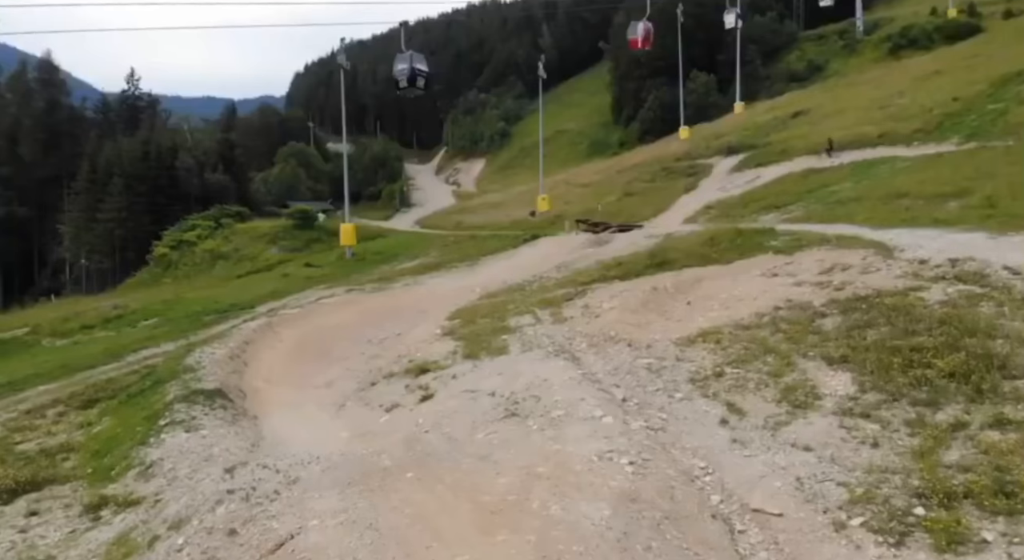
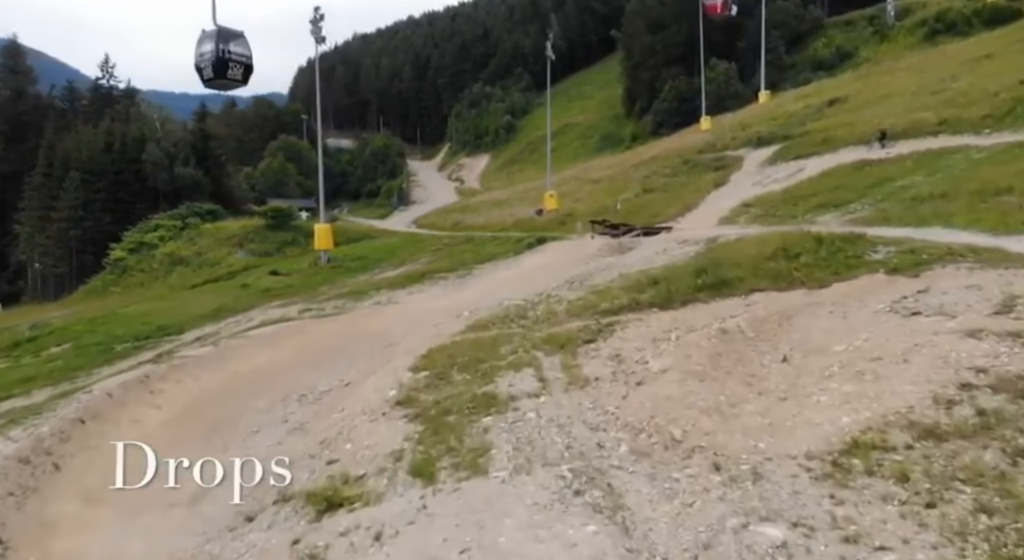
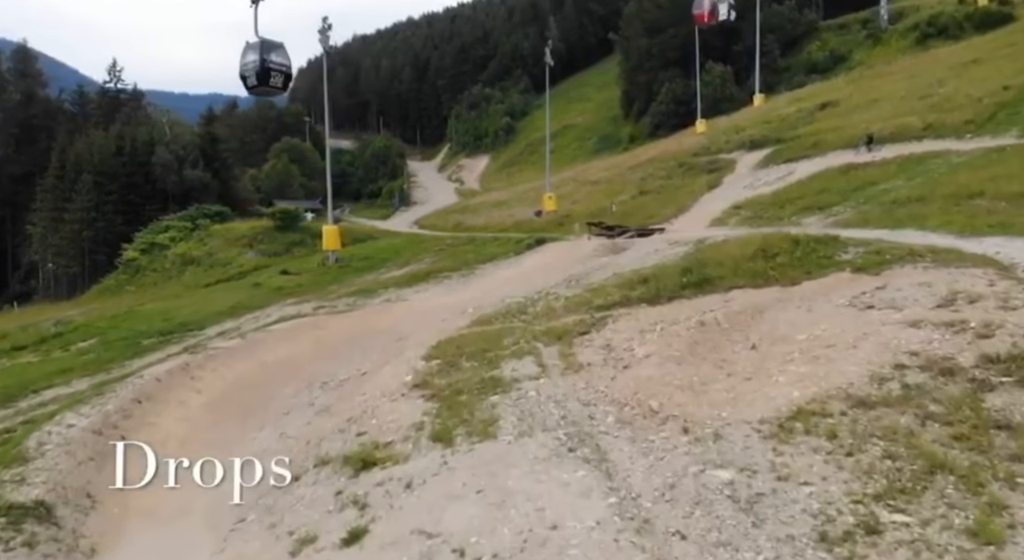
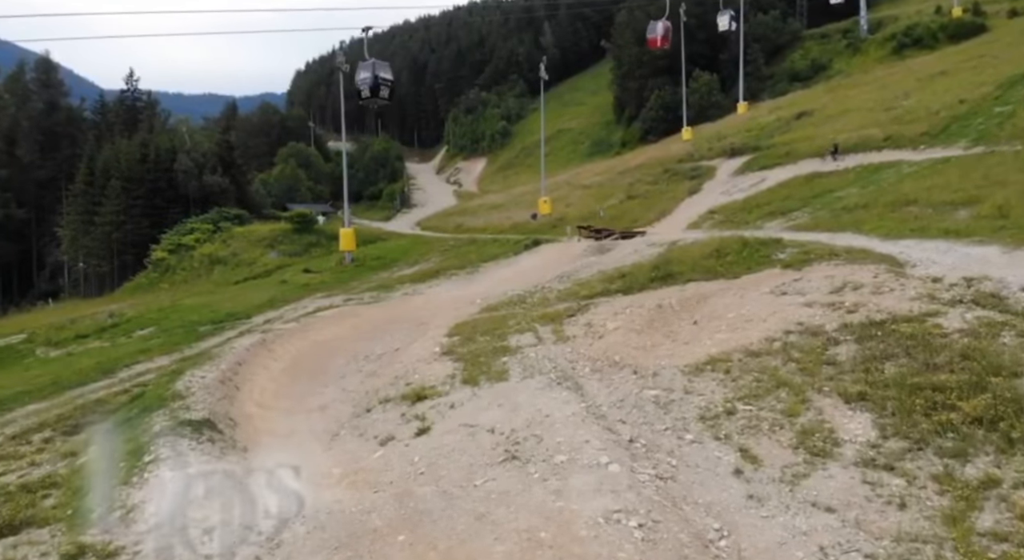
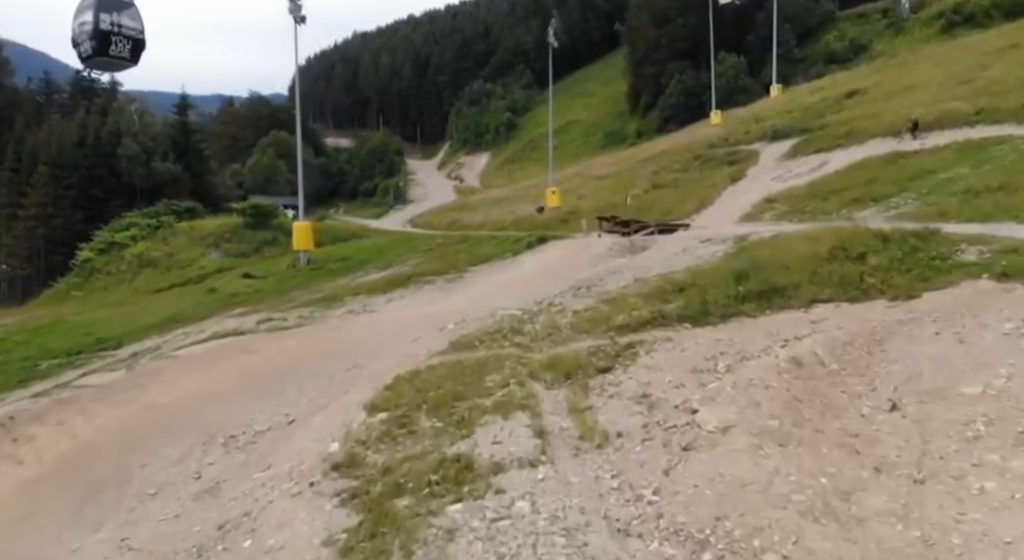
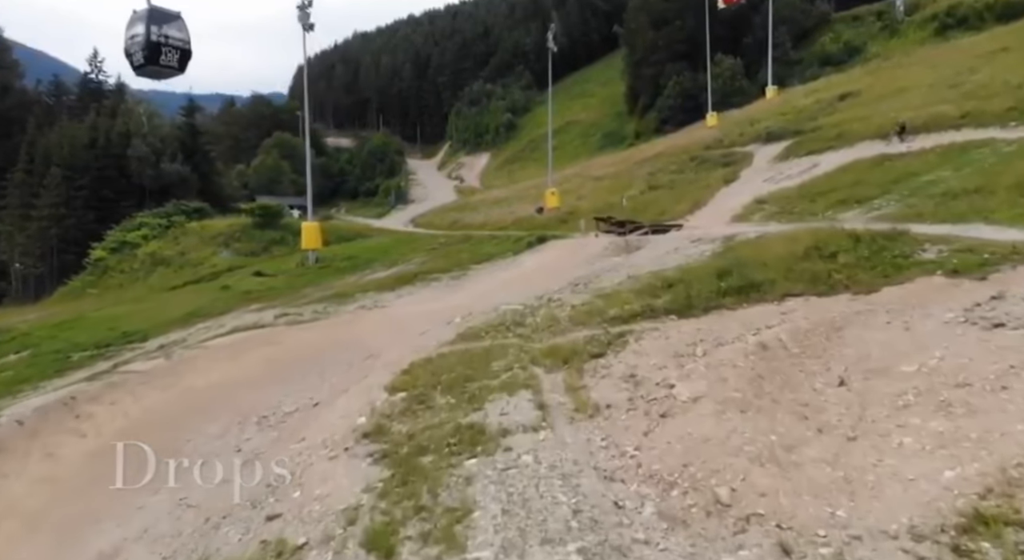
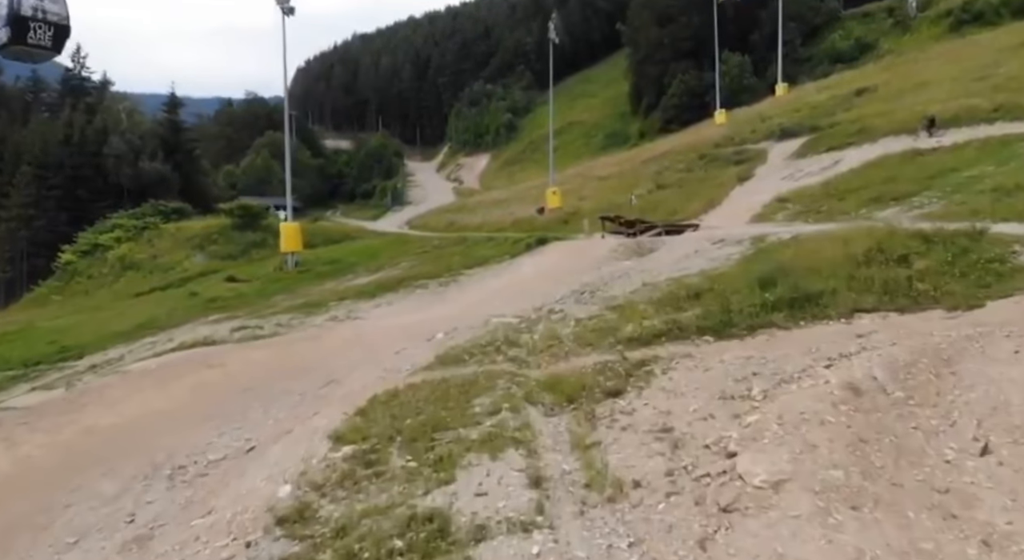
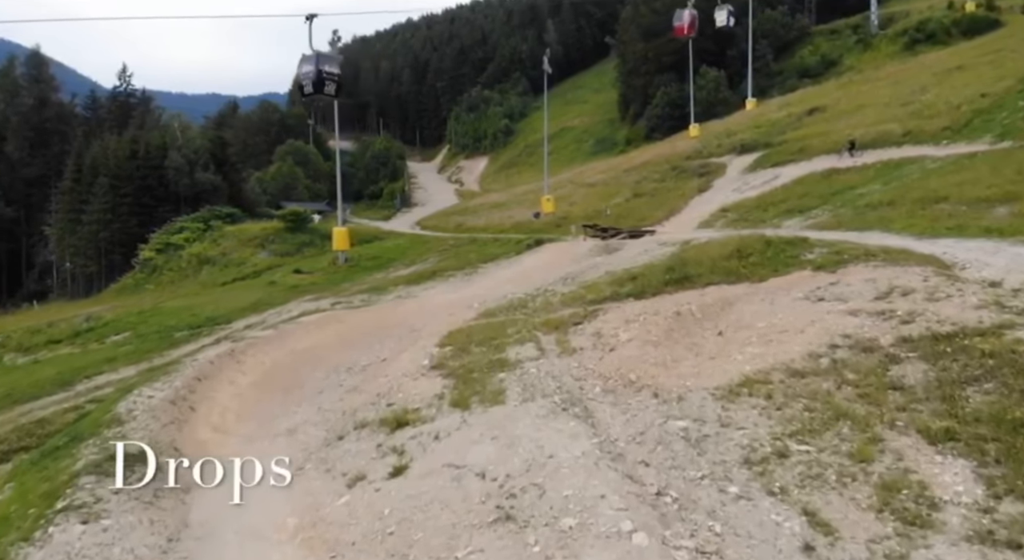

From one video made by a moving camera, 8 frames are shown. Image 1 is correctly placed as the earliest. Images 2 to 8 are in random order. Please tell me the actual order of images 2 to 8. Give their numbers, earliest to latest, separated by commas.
4, 8, 3, 2, 6, 5, 7
